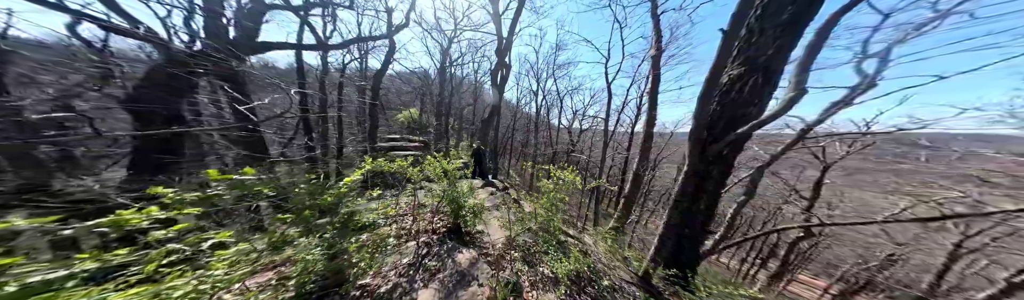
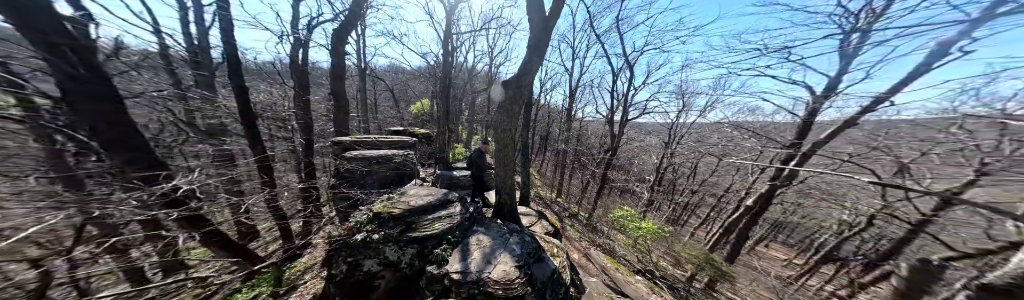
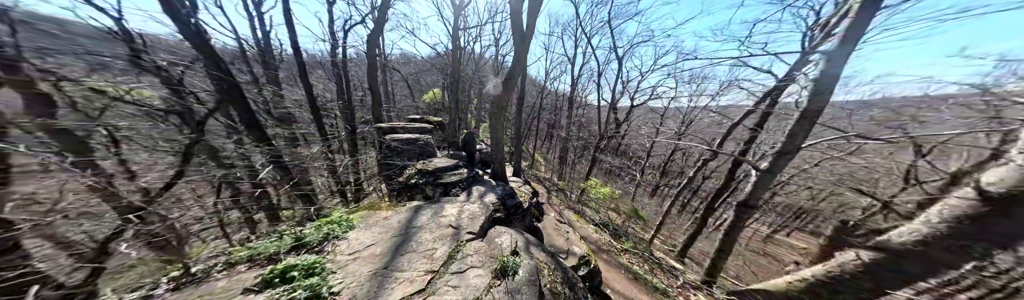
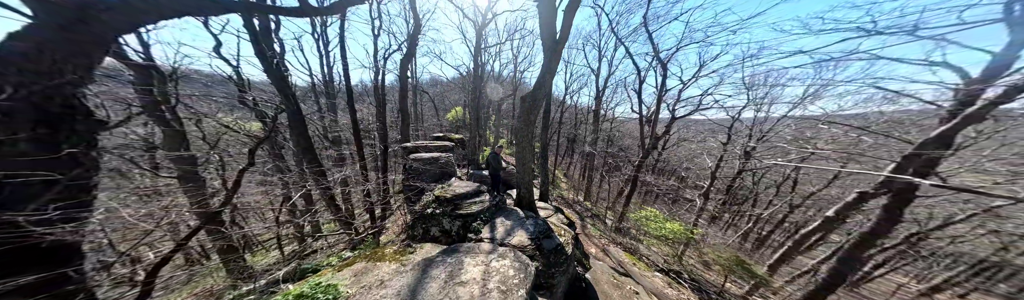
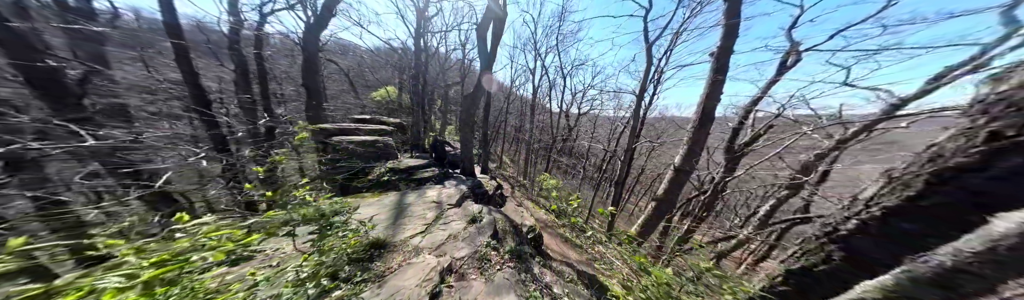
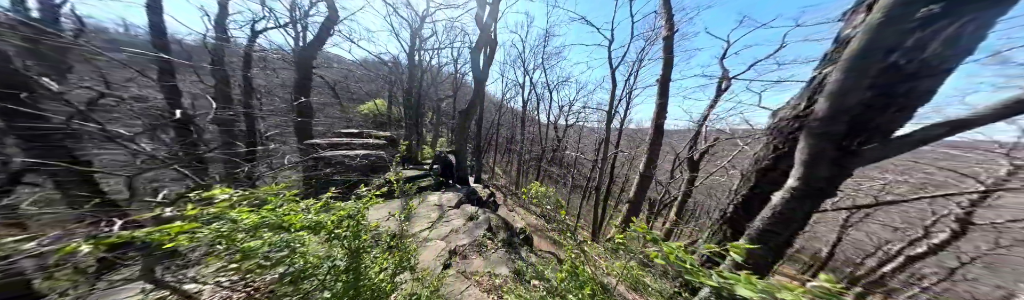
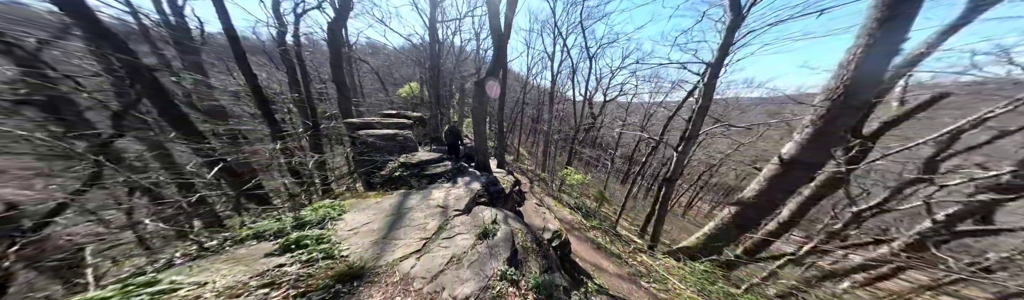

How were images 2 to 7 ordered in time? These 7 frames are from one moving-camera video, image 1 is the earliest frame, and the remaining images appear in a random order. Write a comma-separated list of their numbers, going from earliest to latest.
6, 5, 7, 3, 4, 2
